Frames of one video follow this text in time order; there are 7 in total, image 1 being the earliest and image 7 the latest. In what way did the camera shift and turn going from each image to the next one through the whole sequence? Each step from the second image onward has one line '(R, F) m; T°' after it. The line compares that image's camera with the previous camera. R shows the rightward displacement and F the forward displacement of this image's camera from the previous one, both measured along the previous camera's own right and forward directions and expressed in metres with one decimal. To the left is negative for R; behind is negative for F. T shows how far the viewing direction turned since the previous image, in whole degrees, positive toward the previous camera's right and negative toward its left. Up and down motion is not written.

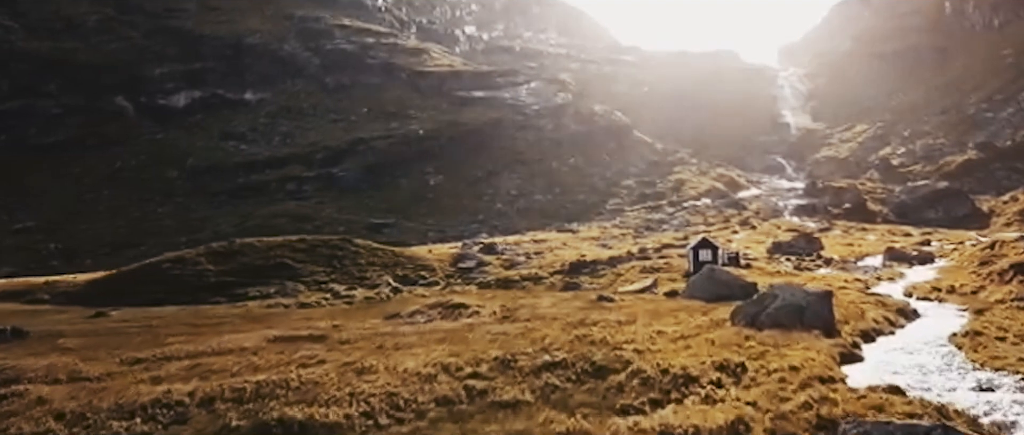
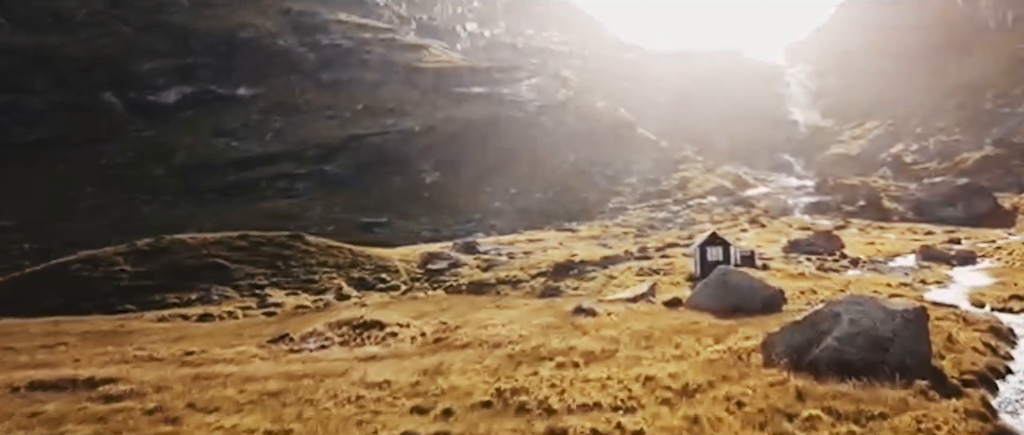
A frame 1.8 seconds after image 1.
(+1.4, +7.5) m; 0°
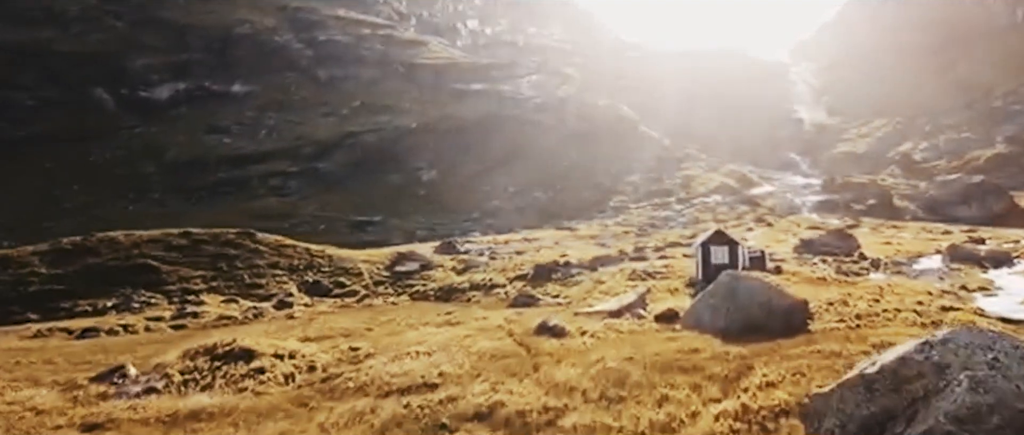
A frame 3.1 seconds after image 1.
(+1.2, +5.4) m; 0°
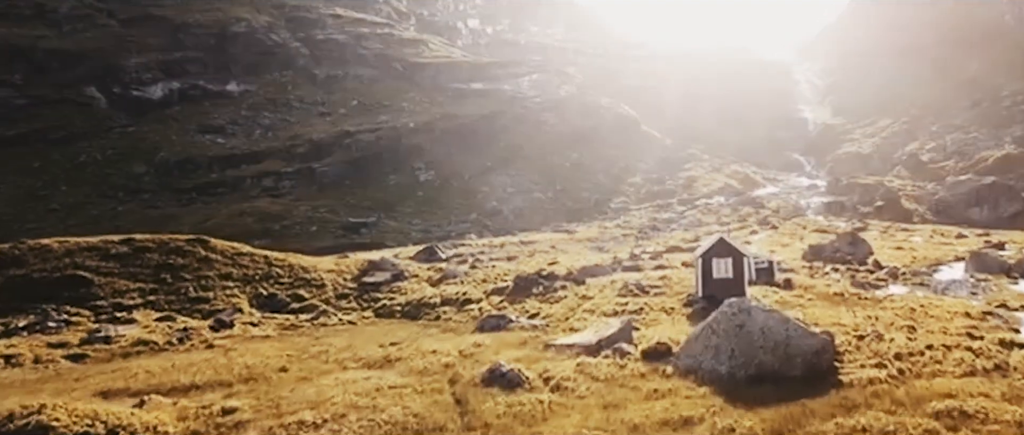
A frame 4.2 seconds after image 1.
(+0.9, +4.0) m; 0°
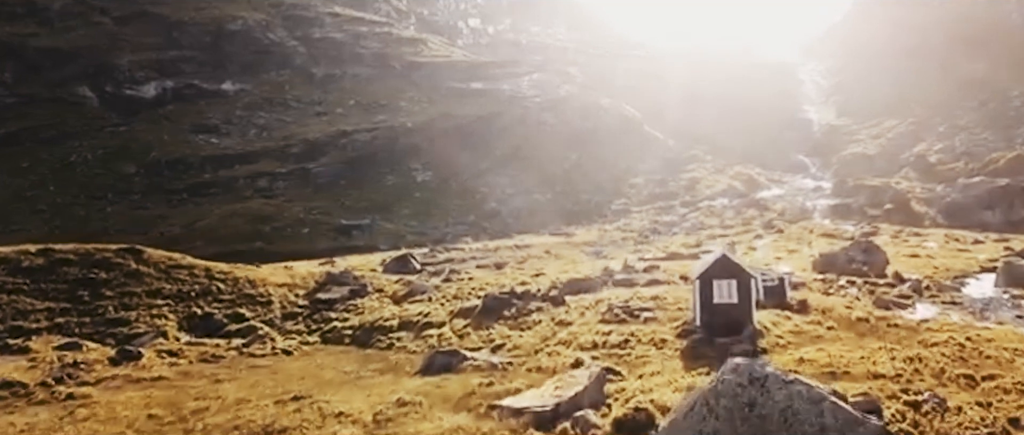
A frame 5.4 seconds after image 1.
(+1.1, +4.5) m; 0°
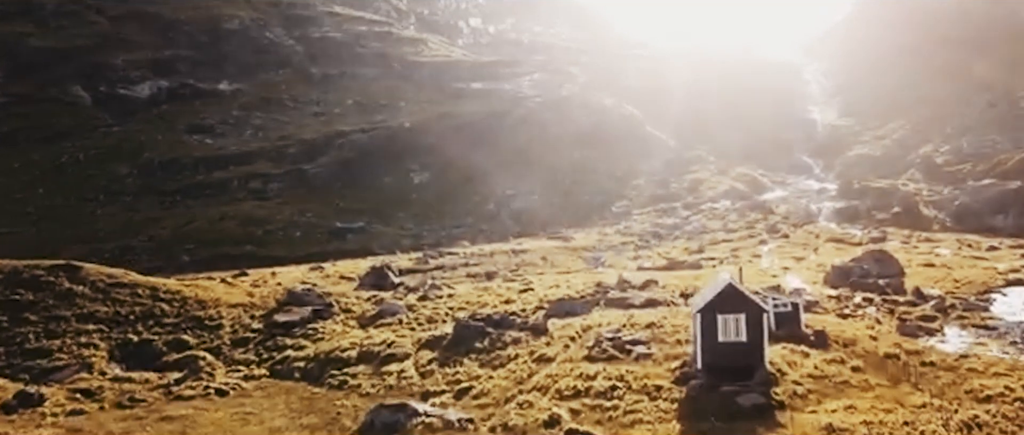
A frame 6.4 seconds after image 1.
(+0.7, +3.5) m; 0°
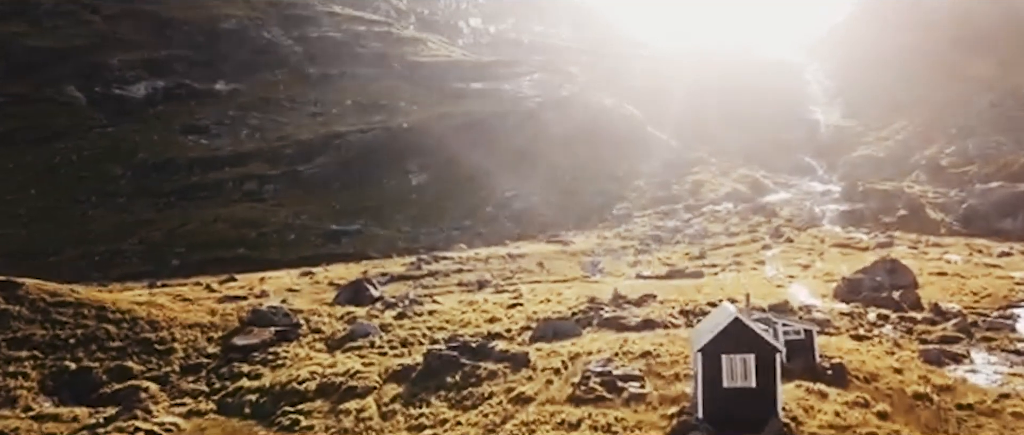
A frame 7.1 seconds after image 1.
(+0.6, +2.7) m; 0°
